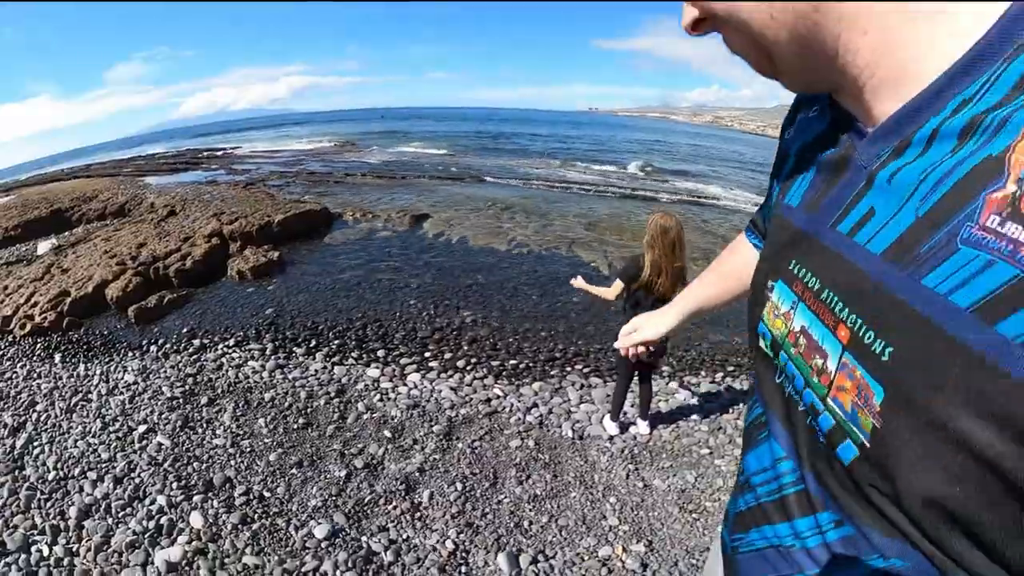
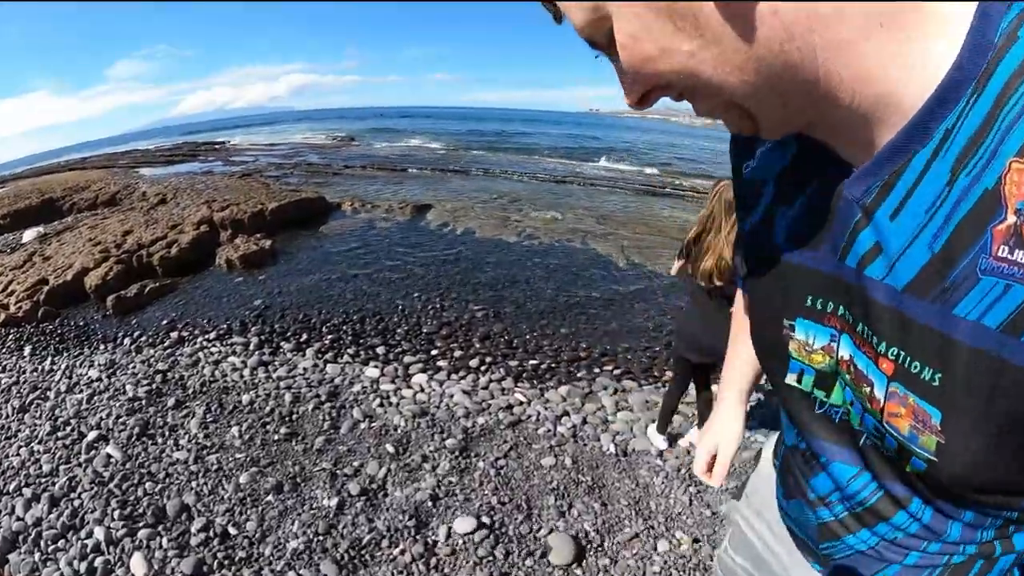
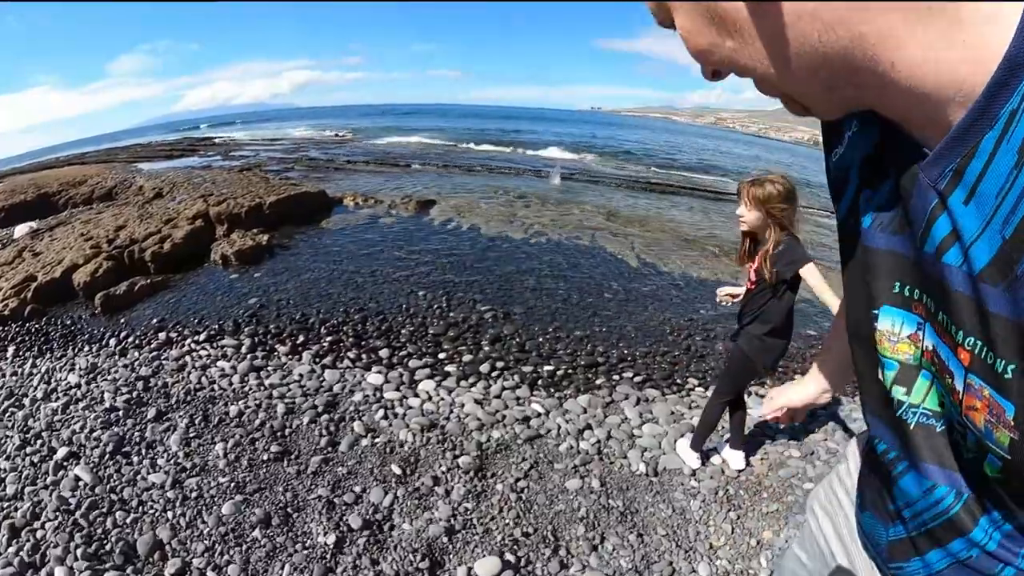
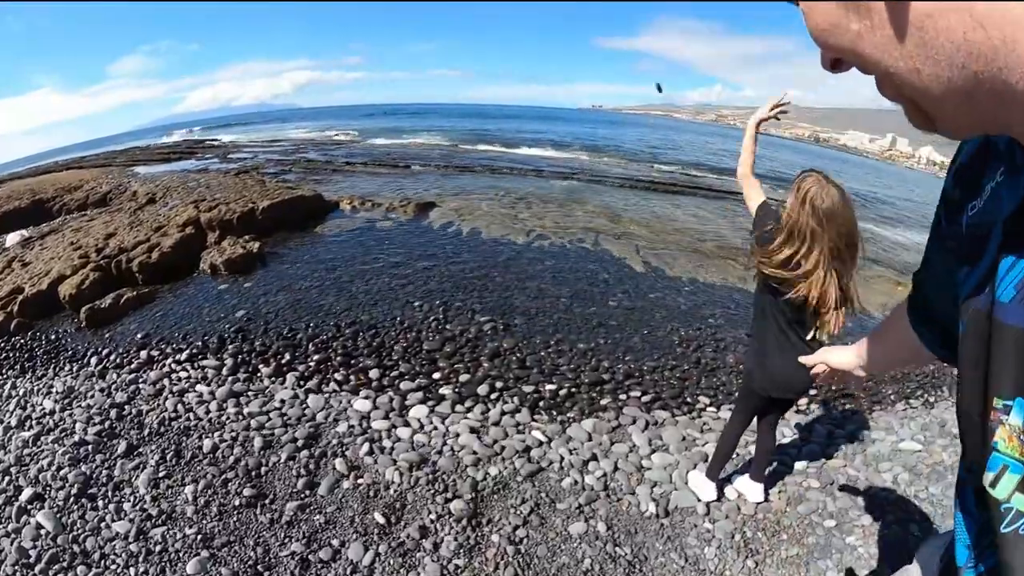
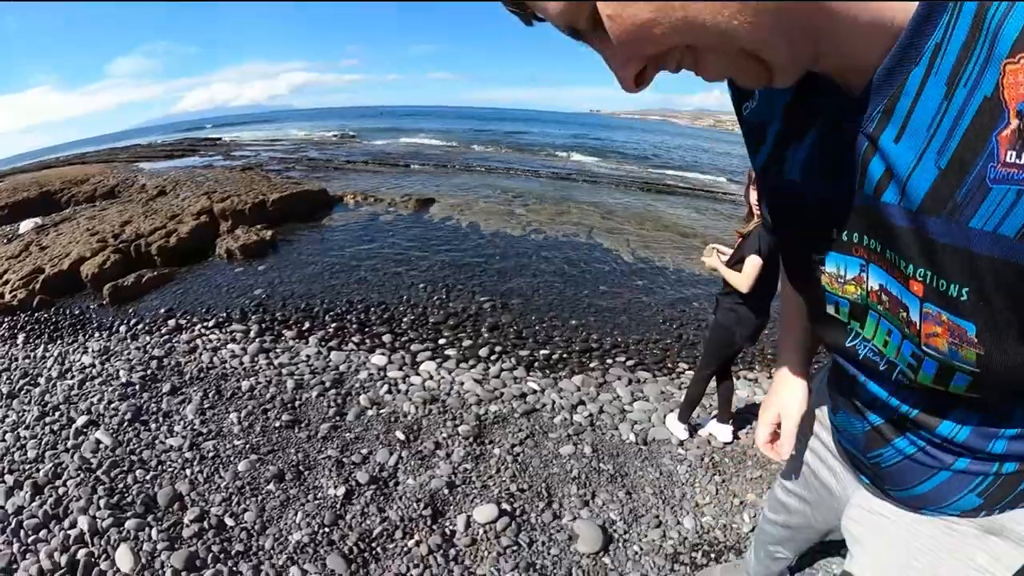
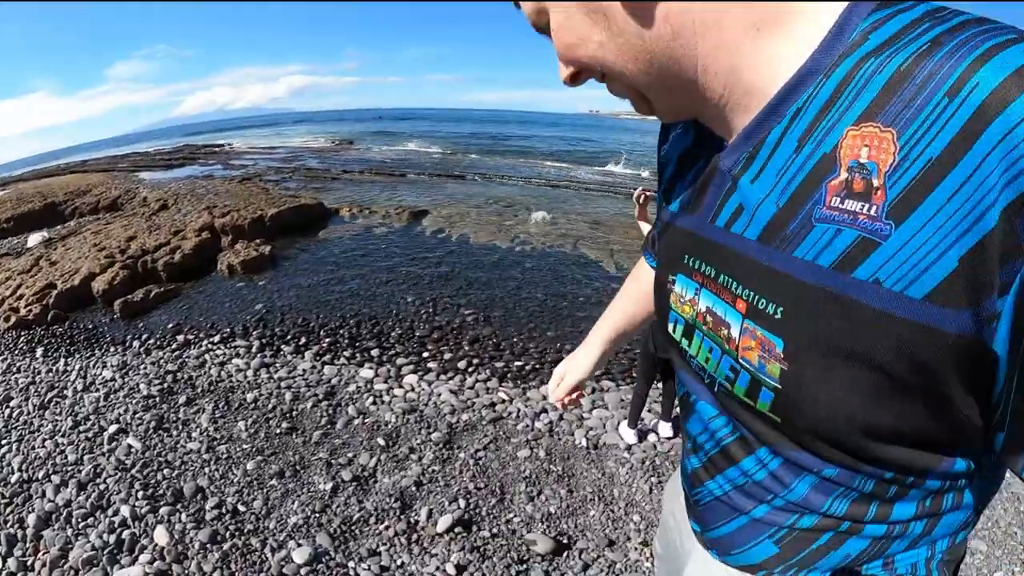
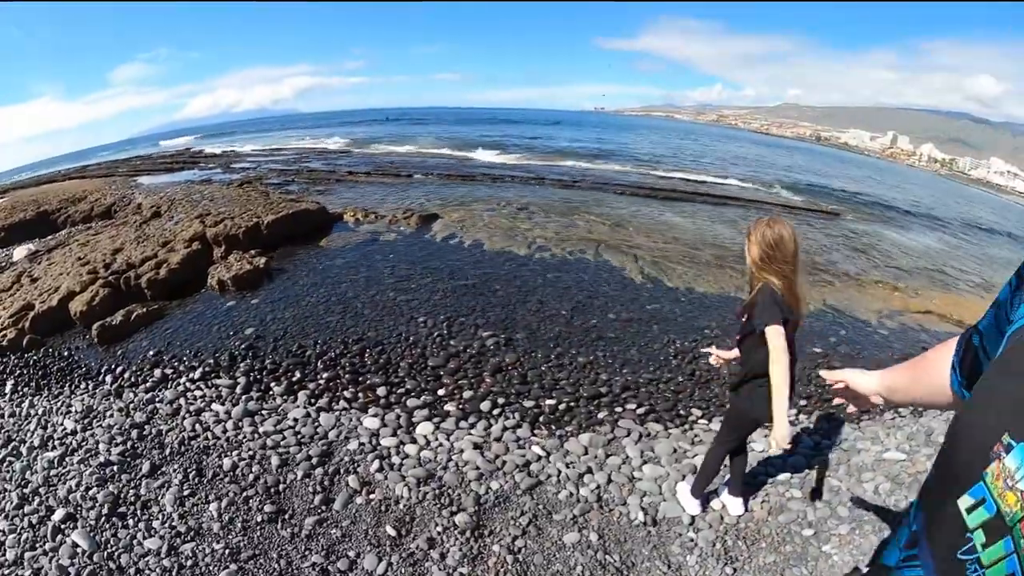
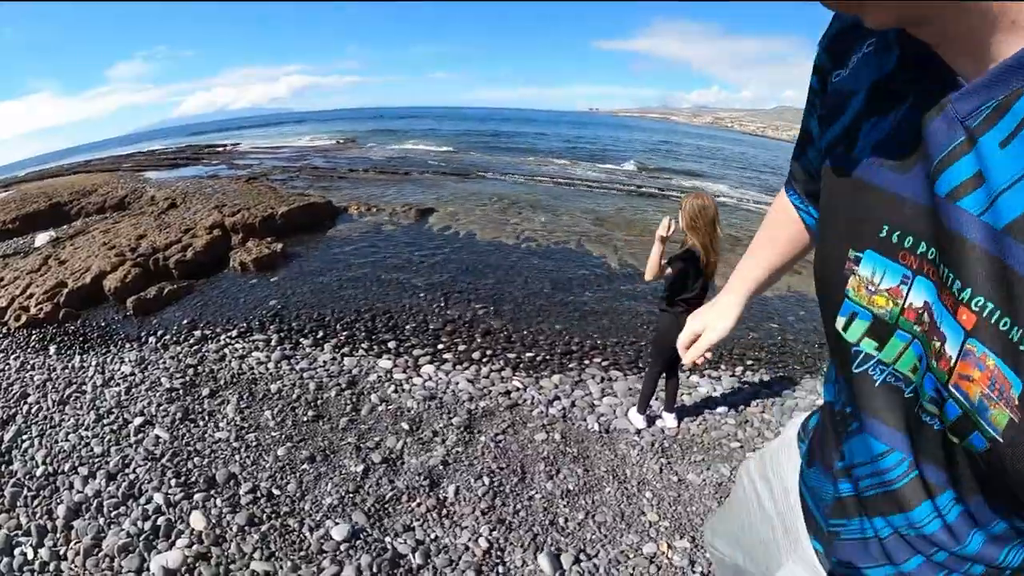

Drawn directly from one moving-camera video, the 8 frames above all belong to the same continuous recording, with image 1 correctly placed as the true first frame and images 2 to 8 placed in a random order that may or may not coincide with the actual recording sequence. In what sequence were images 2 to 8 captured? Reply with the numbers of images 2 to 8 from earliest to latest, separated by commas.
8, 6, 2, 5, 3, 4, 7
